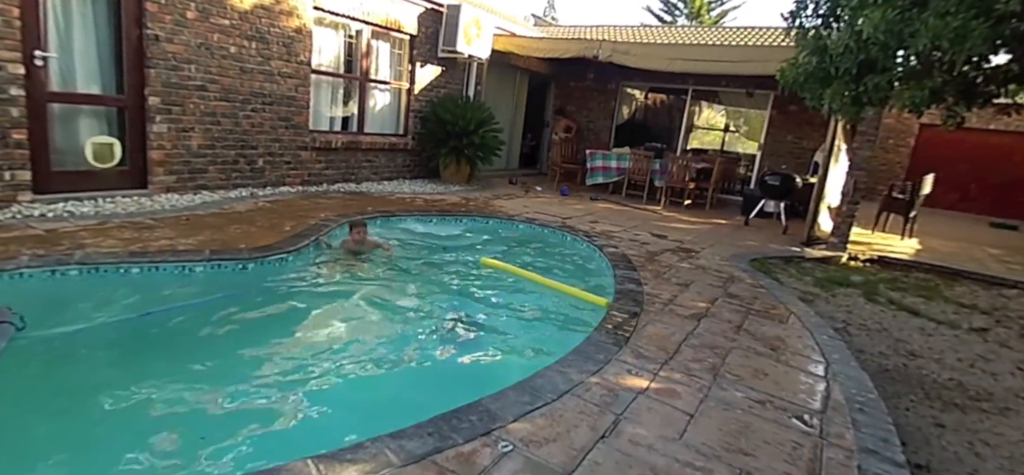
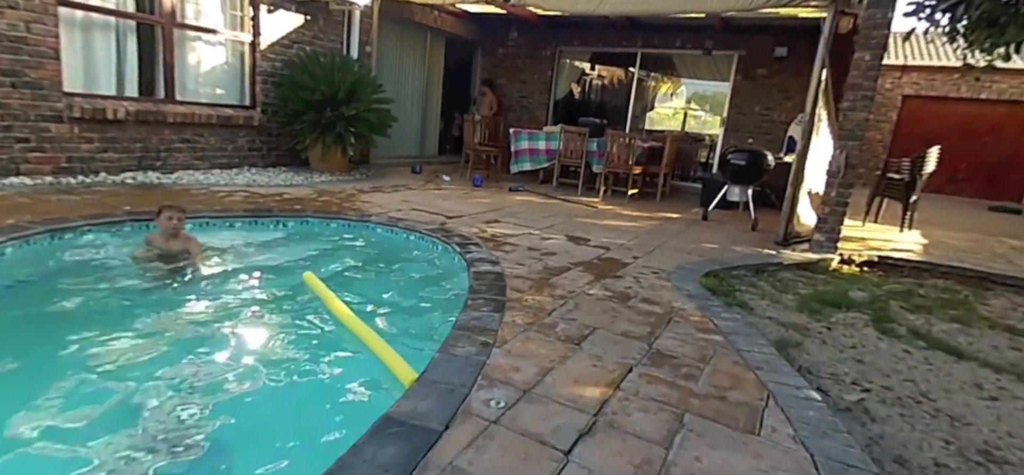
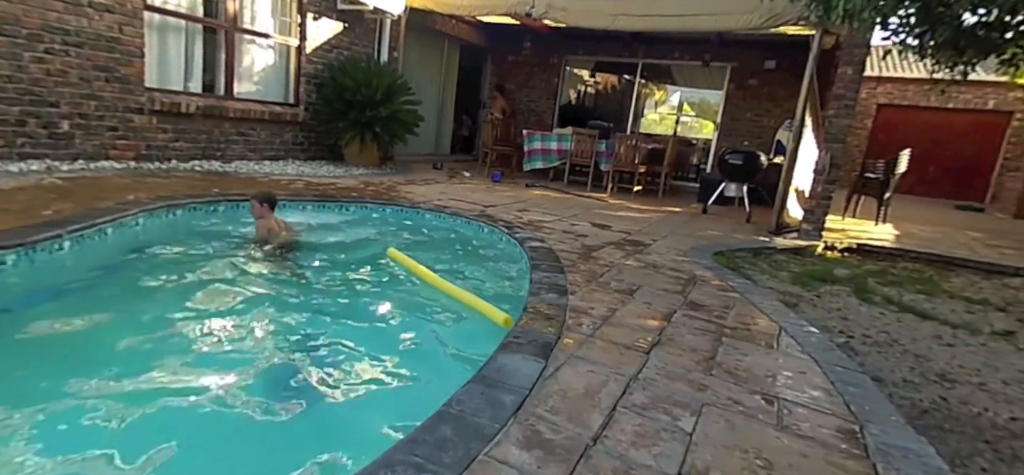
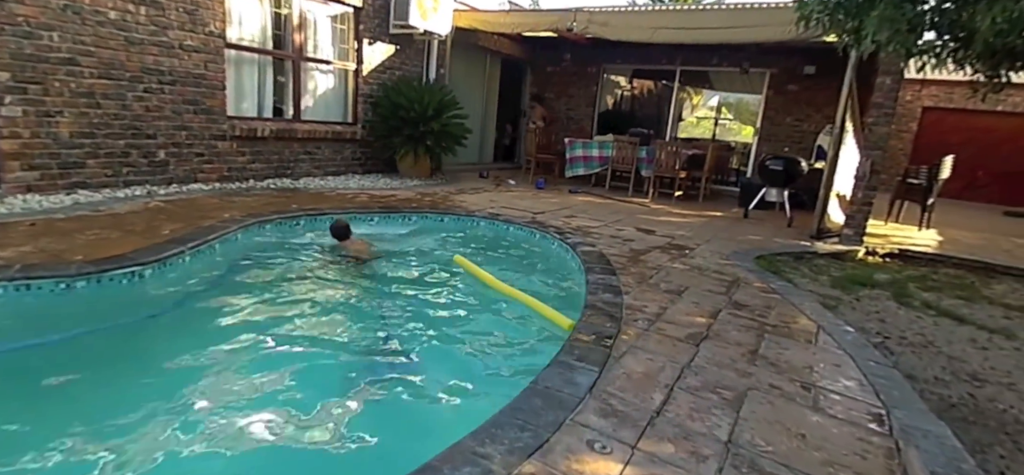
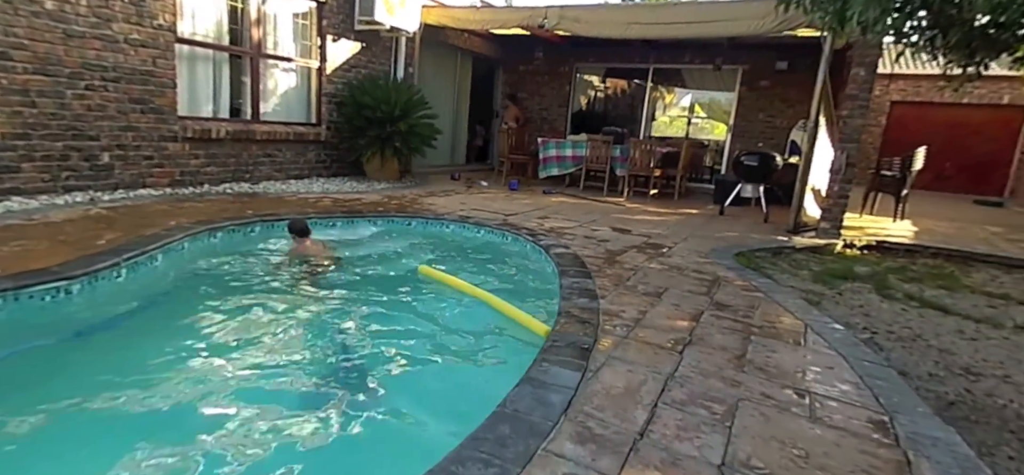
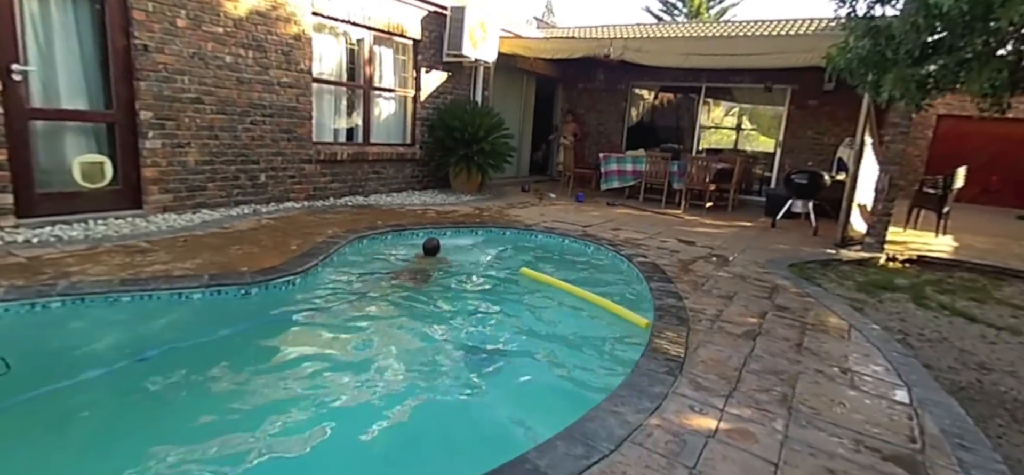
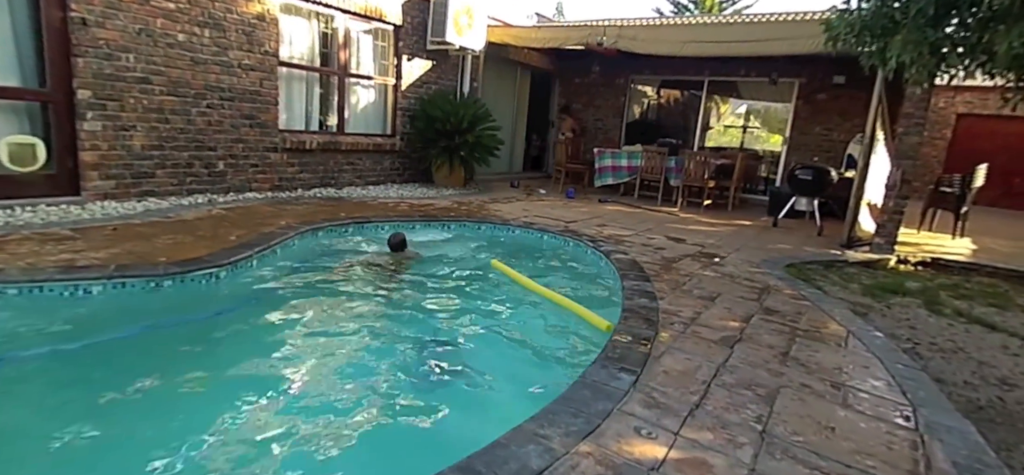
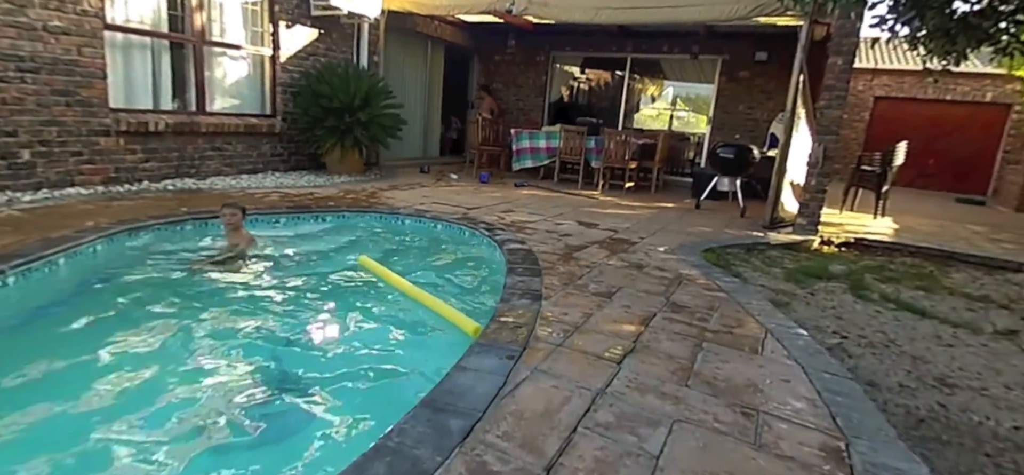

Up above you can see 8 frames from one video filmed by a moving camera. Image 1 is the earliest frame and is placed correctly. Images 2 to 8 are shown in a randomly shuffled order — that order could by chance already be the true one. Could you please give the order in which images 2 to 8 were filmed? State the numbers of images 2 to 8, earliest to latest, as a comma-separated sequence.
6, 7, 4, 5, 3, 8, 2
